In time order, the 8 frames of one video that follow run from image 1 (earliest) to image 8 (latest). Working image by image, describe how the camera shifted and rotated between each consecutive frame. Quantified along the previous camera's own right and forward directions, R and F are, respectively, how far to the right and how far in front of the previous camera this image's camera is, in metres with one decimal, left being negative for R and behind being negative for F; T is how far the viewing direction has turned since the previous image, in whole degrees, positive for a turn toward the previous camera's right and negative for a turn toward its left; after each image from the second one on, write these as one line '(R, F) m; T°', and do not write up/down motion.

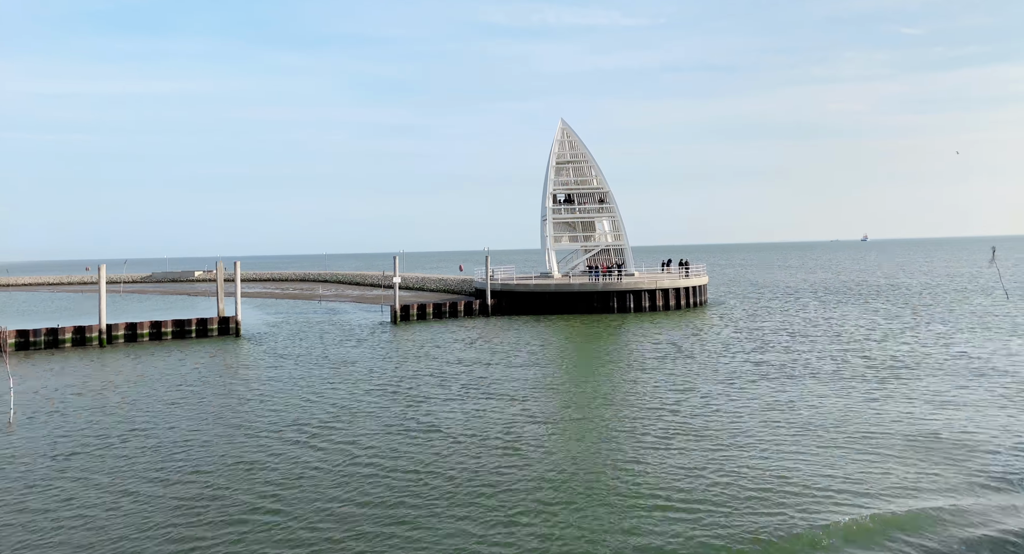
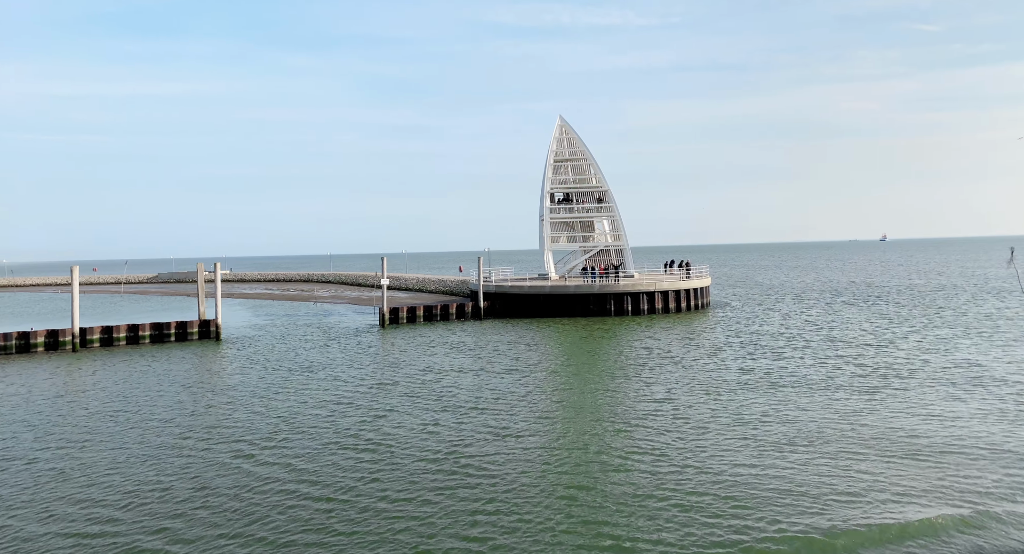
(+1.4, +1.6) m; -1°
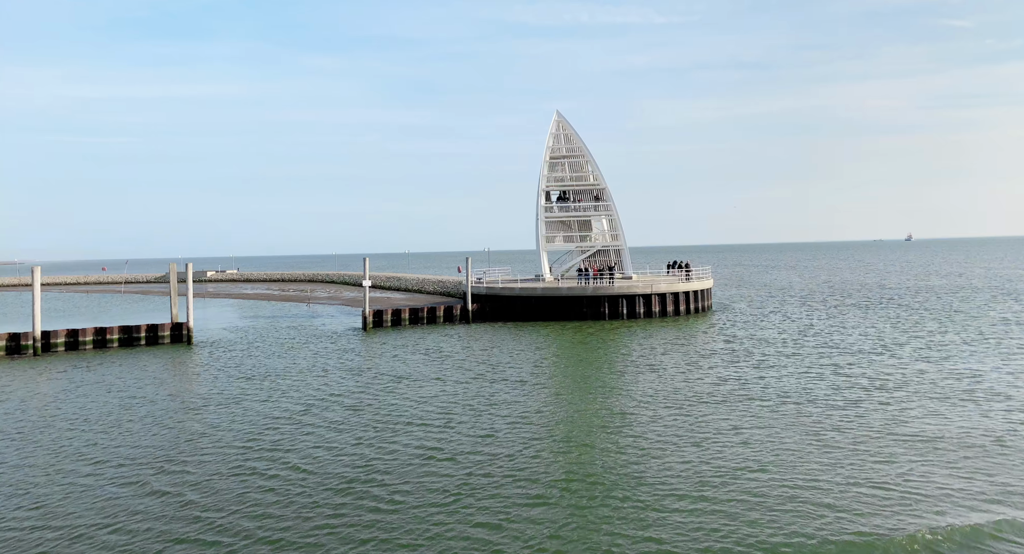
(+1.9, +2.0) m; -2°
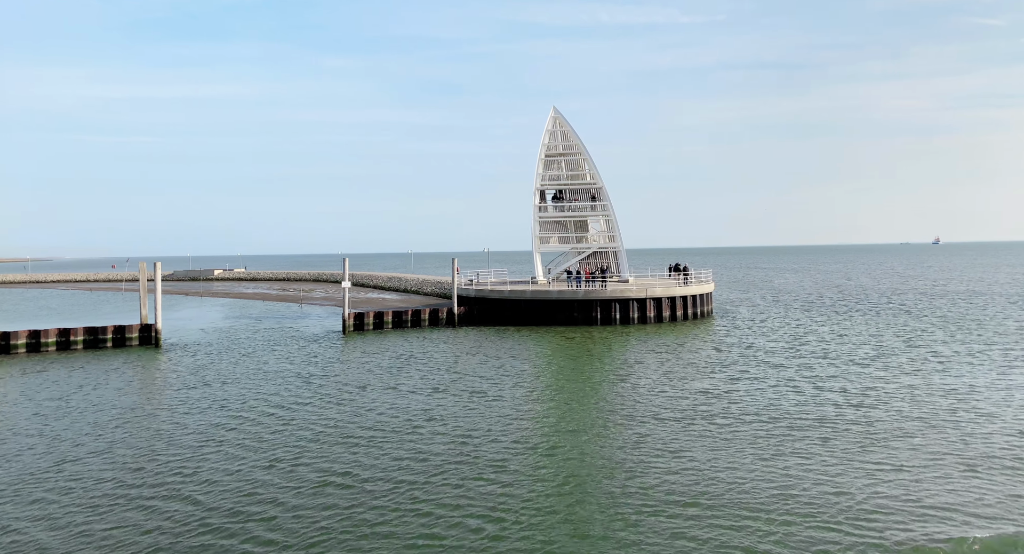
(+1.9, +2.0) m; -2°
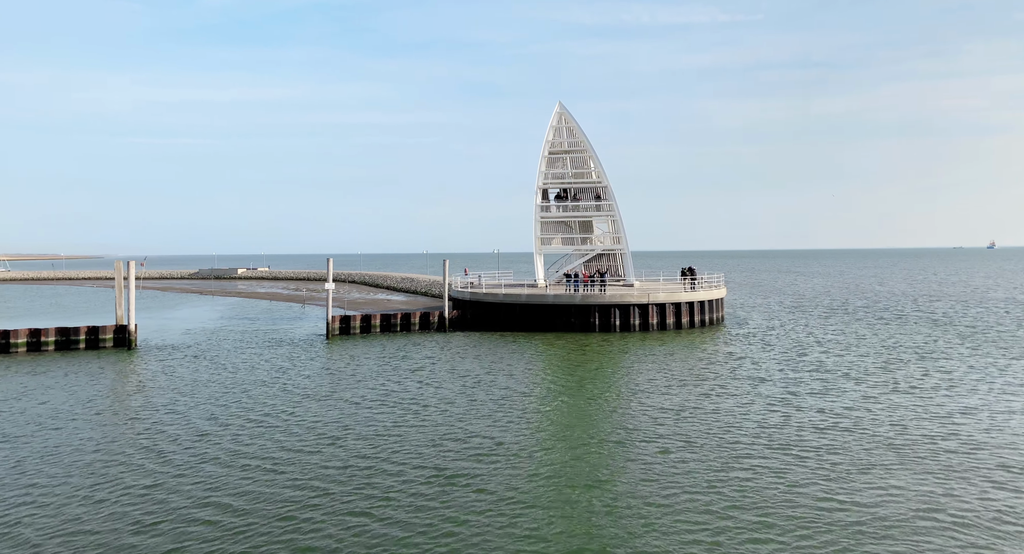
(+2.6, +2.2) m; -3°
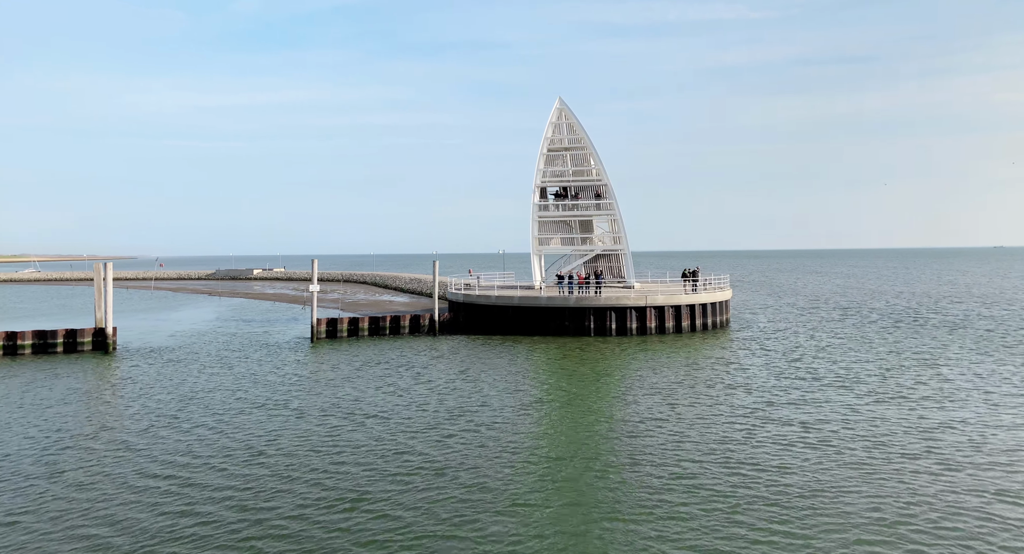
(+1.9, +1.5) m; -2°
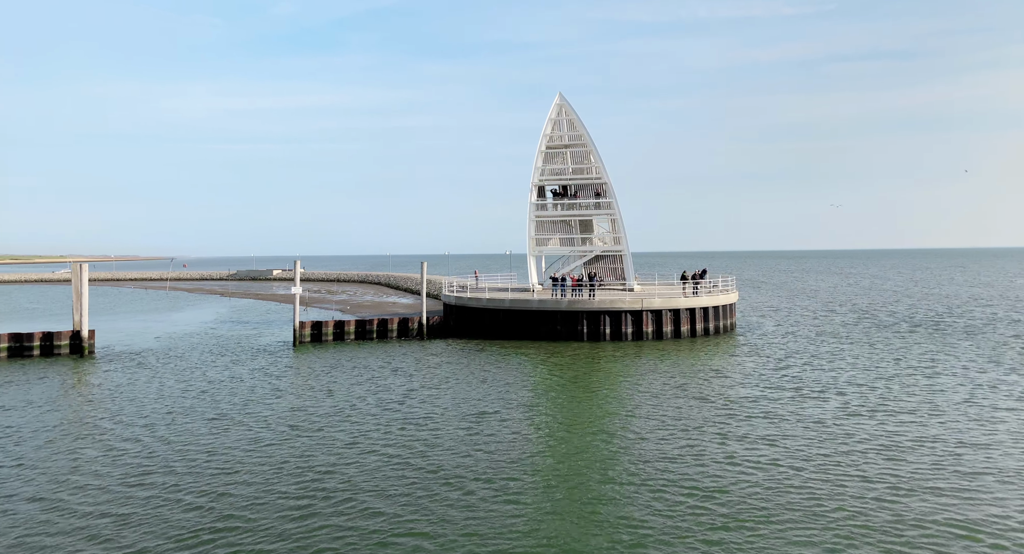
(+2.2, +1.6) m; -3°
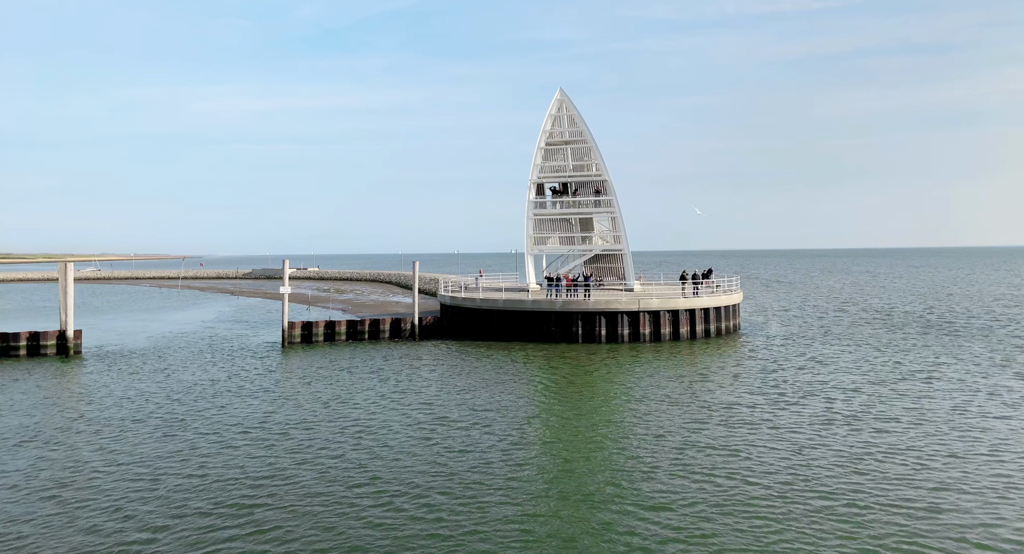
(+1.5, +1.0) m; -2°
